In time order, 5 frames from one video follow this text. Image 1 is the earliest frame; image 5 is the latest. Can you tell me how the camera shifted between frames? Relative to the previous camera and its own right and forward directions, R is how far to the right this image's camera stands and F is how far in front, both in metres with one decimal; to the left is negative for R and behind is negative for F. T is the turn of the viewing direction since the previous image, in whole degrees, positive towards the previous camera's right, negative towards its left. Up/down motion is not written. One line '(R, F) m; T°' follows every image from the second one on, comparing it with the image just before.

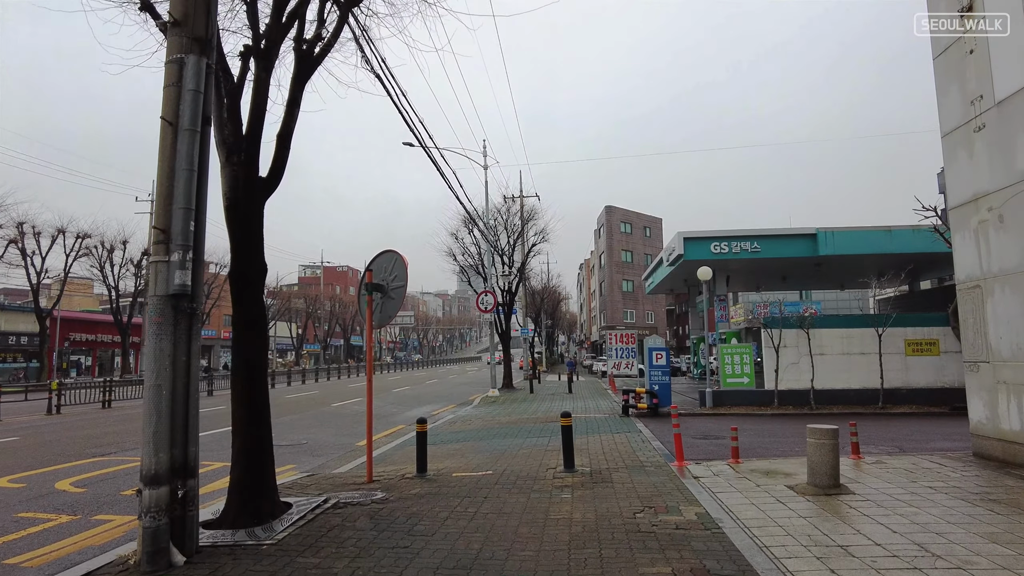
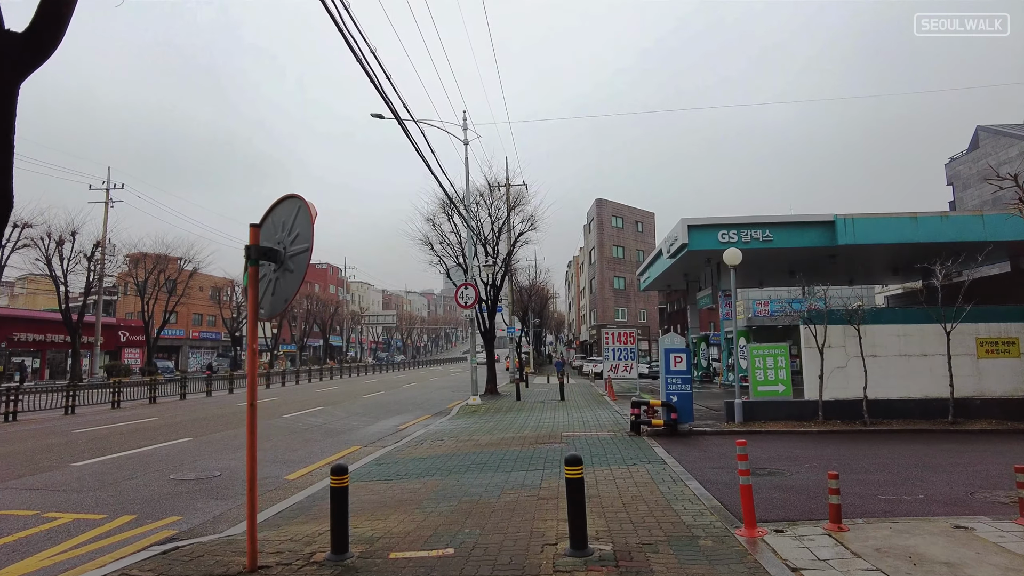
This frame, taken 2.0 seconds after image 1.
(+0.1, +3.2) m; +1°
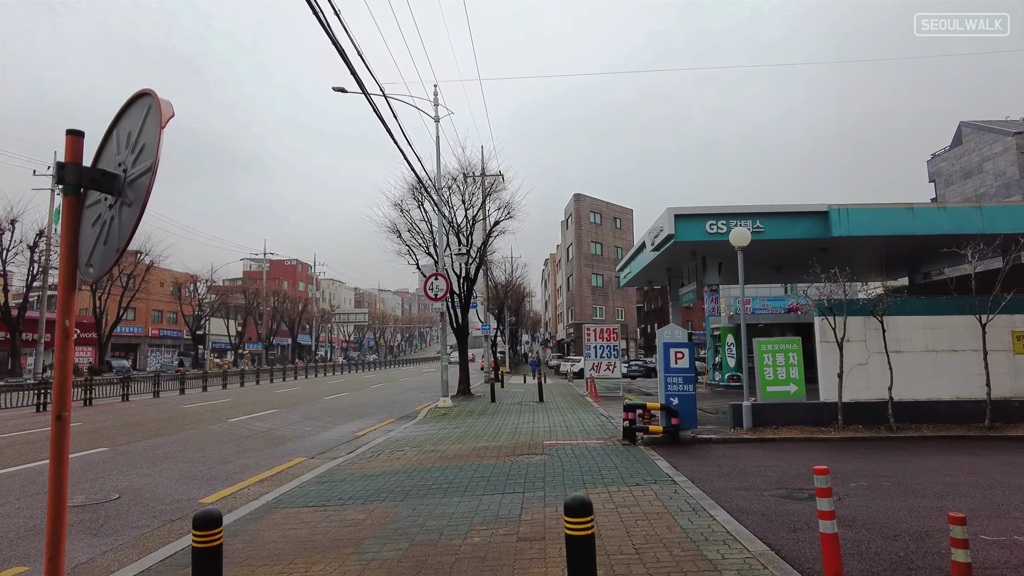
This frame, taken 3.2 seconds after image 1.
(0.0, +1.9) m; +2°
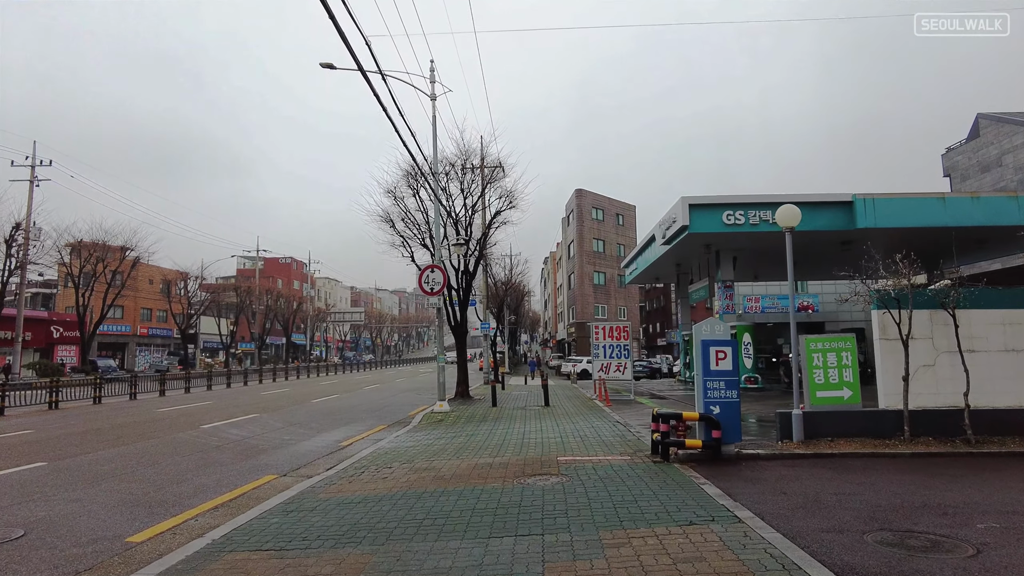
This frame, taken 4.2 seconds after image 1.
(-0.2, +1.7) m; 0°
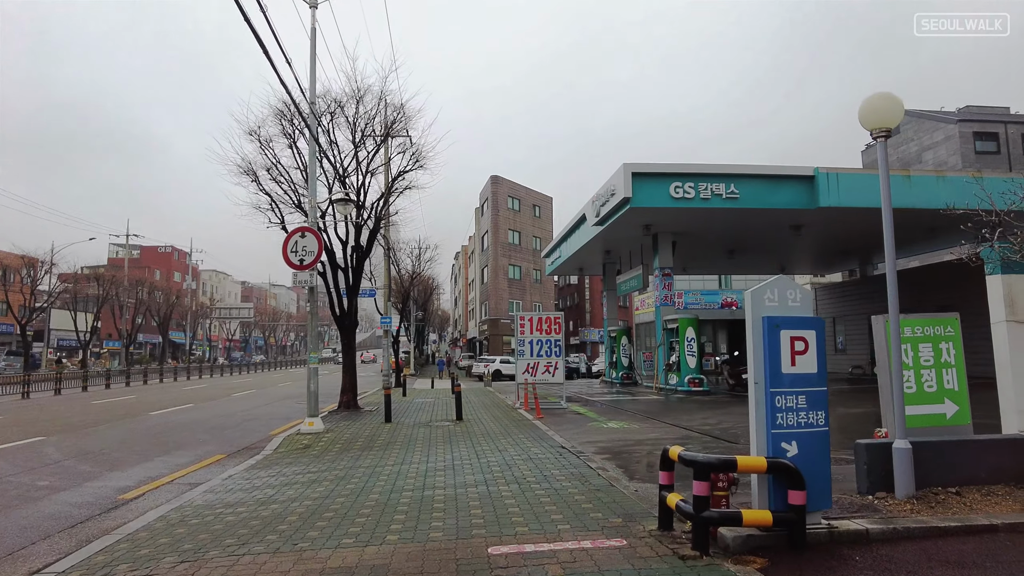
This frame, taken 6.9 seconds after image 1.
(+0.1, +4.5) m; +8°
